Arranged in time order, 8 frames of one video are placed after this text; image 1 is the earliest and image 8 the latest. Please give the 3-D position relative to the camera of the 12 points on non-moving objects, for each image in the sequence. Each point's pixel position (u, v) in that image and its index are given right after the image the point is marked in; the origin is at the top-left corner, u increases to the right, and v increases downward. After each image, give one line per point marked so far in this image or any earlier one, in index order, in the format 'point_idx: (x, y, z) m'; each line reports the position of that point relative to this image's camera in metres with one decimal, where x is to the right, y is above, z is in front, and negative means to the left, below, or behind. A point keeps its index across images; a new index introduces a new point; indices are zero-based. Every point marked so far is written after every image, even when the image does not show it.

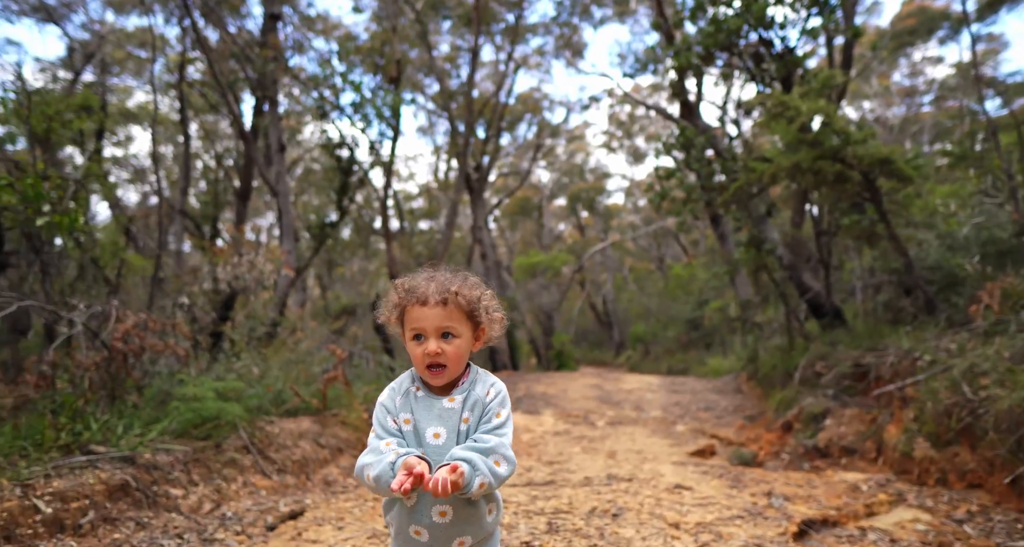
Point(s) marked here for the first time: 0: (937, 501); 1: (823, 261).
0: (+2.8, -1.5, +4.5) m
1: (+4.3, +0.2, +9.6) m
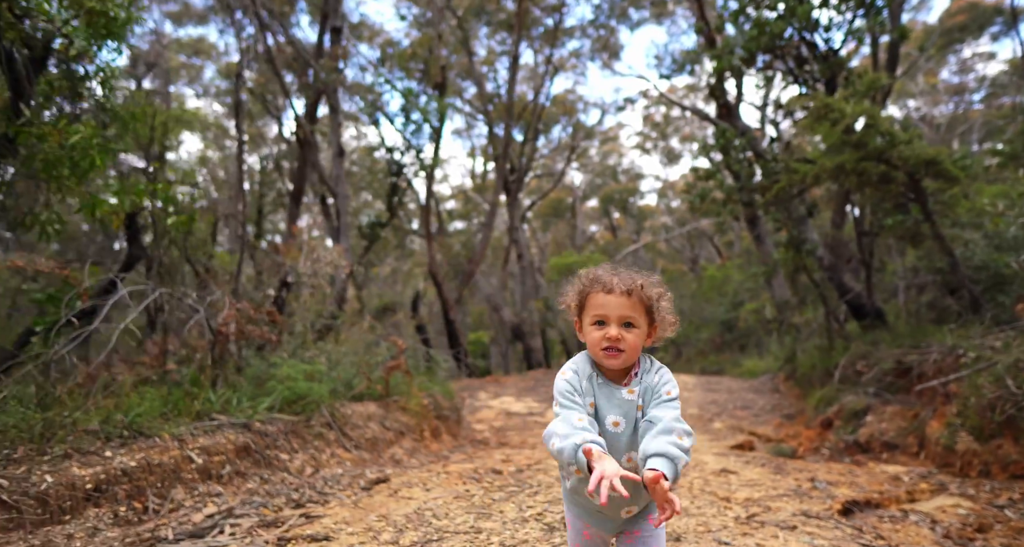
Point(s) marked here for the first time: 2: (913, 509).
0: (+3.2, -1.5, +4.8) m
1: (+5.0, +0.2, +9.8) m
2: (+2.7, -1.5, +4.5) m
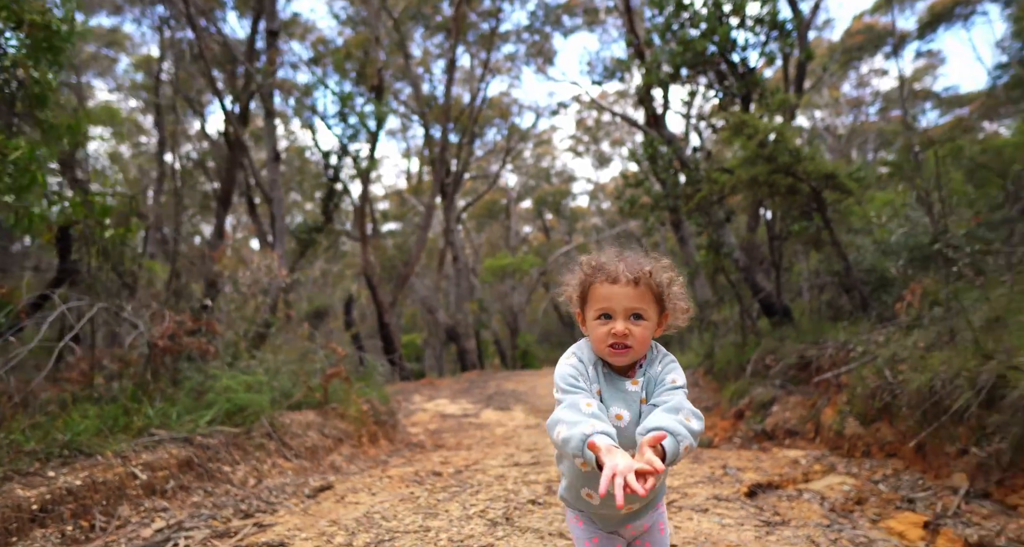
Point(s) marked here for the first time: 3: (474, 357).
0: (+2.7, -1.5, +5.5) m
1: (+4.0, +0.2, +10.6) m
2: (+2.2, -1.6, +5.2) m
3: (-1.0, -2.2, +18.8) m
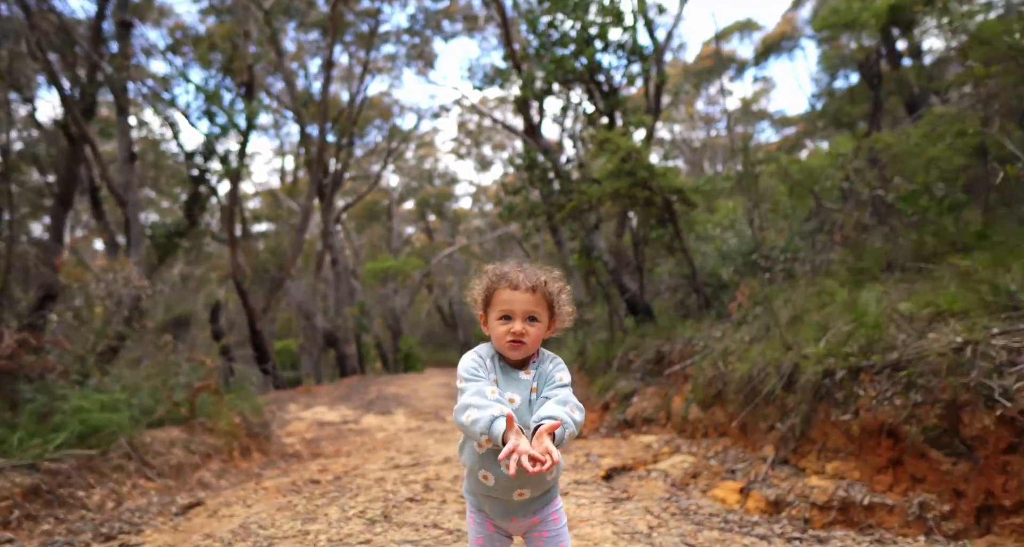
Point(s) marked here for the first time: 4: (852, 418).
0: (+1.7, -1.5, +6.3) m
1: (+2.1, +0.1, +11.6) m
2: (+1.2, -1.6, +5.9) m
3: (-4.2, -2.4, +18.9) m
4: (+2.0, -0.8, +4.1) m
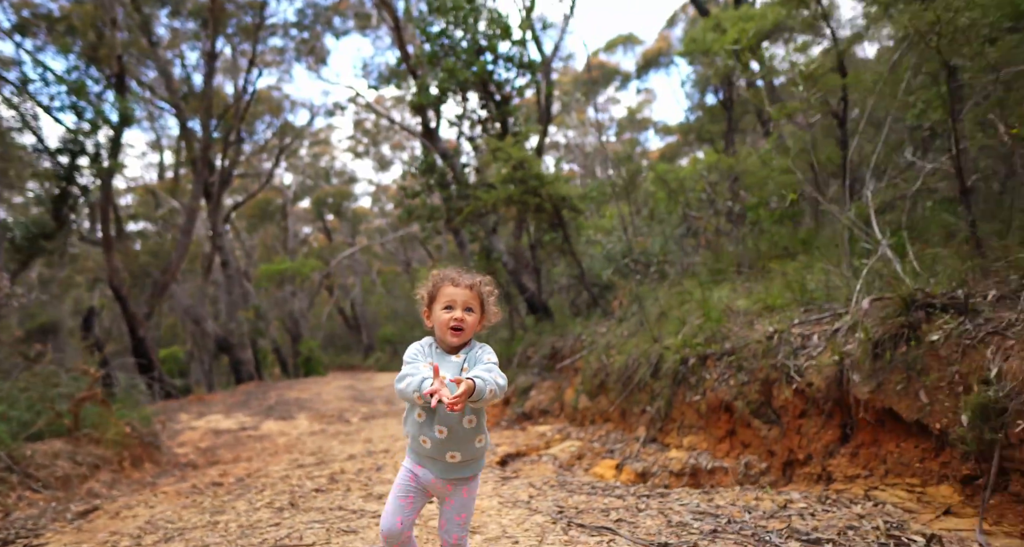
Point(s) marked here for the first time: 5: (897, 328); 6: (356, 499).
0: (+0.7, -1.6, +7.1) m
1: (+0.3, +0.1, +12.4) m
2: (+0.3, -1.7, +6.6) m
3: (-6.8, -2.5, +18.7) m
4: (+1.3, -0.9, +4.9) m
5: (+1.7, -0.2, +3.2) m
6: (-0.9, -1.3, +4.2) m
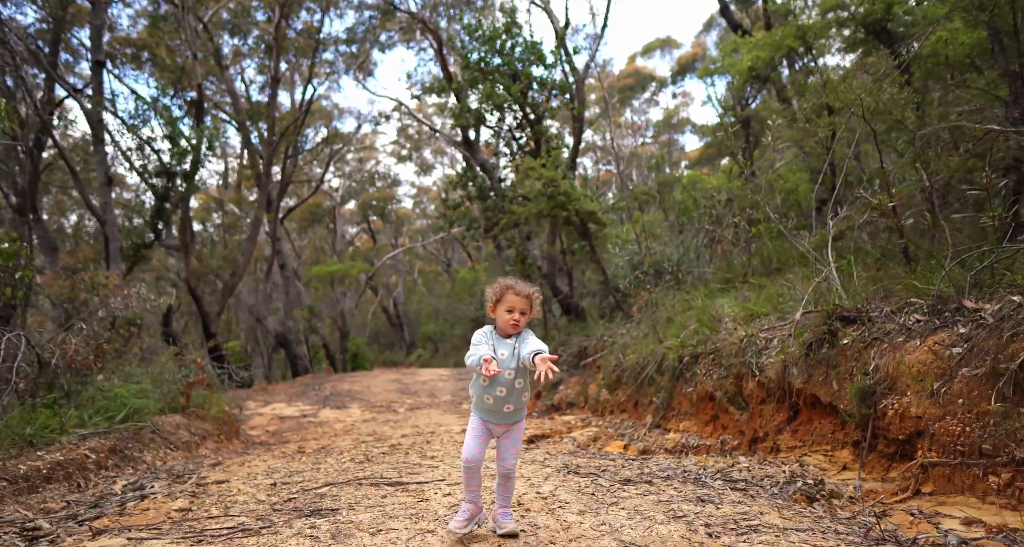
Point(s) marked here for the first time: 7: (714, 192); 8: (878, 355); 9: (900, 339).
0: (+1.1, -1.7, +8.2) m
1: (+1.0, 0.0, +13.5) m
2: (+0.6, -1.8, +7.7) m
3: (-5.8, -2.5, +20.2) m
4: (+1.5, -1.0, +6.0) m
5: (+1.8, -0.4, +4.2) m
6: (-0.8, -1.4, +5.4) m
7: (+3.1, +1.4, +10.5) m
8: (+1.9, -0.4, +3.7) m
9: (+1.9, -0.3, +3.6) m
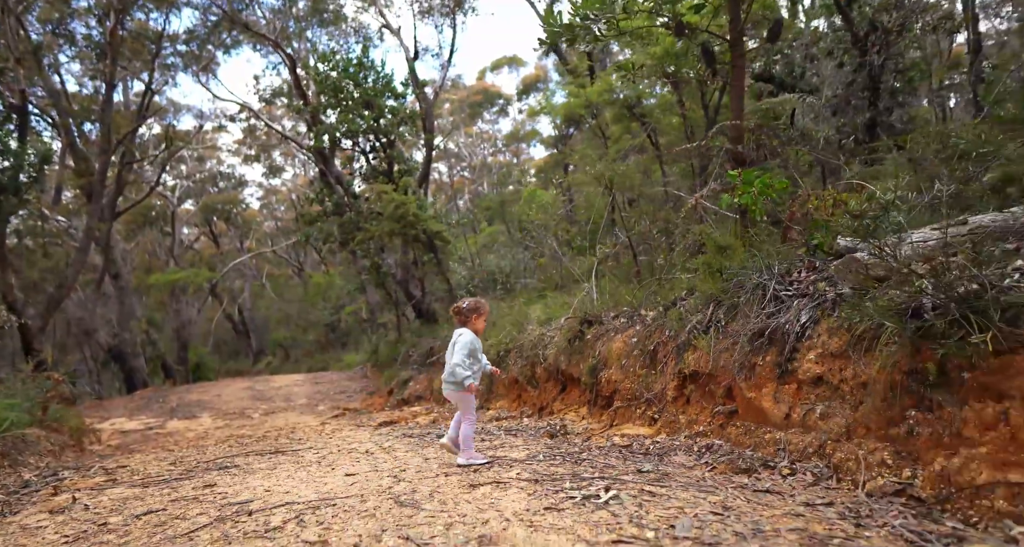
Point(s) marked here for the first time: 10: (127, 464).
0: (-1.0, -1.9, +10.0) m
1: (-2.2, -0.2, +15.1) m
2: (-1.3, -2.0, +9.4) m
3: (-10.1, -2.9, +20.4) m
4: (-0.1, -1.2, +7.9) m
5: (+0.6, -0.5, +6.2) m
6: (-2.2, -1.6, +6.9) m
7: (+0.5, +1.2, +12.6) m
8: (+0.7, -0.6, +5.7) m
9: (+0.8, -0.5, +5.6) m
10: (-3.3, -1.6, +6.0) m
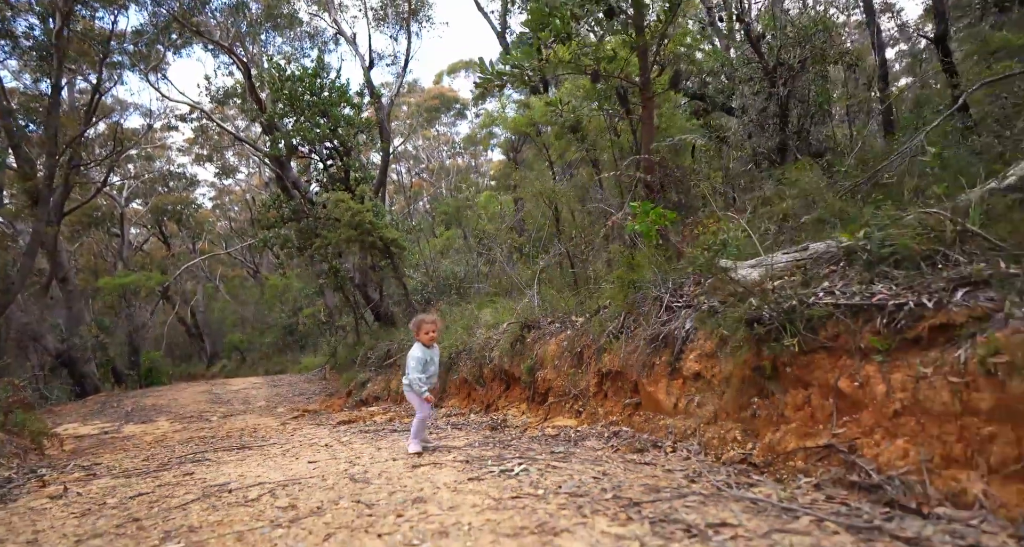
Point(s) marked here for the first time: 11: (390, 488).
0: (-1.7, -2.0, +10.5) m
1: (-3.2, -0.3, +15.6) m
2: (-2.0, -2.1, +9.9) m
3: (-11.4, -3.0, +20.4) m
4: (-0.7, -1.2, +8.5) m
5: (+0.1, -0.6, +6.9) m
6: (-2.7, -1.7, +7.3) m
7: (-0.3, +1.1, +13.3) m
8: (+0.2, -0.7, +6.3) m
9: (+0.3, -0.5, +6.2) m
10: (-3.7, -1.7, +6.4) m
11: (-0.6, -1.1, +3.5) m
